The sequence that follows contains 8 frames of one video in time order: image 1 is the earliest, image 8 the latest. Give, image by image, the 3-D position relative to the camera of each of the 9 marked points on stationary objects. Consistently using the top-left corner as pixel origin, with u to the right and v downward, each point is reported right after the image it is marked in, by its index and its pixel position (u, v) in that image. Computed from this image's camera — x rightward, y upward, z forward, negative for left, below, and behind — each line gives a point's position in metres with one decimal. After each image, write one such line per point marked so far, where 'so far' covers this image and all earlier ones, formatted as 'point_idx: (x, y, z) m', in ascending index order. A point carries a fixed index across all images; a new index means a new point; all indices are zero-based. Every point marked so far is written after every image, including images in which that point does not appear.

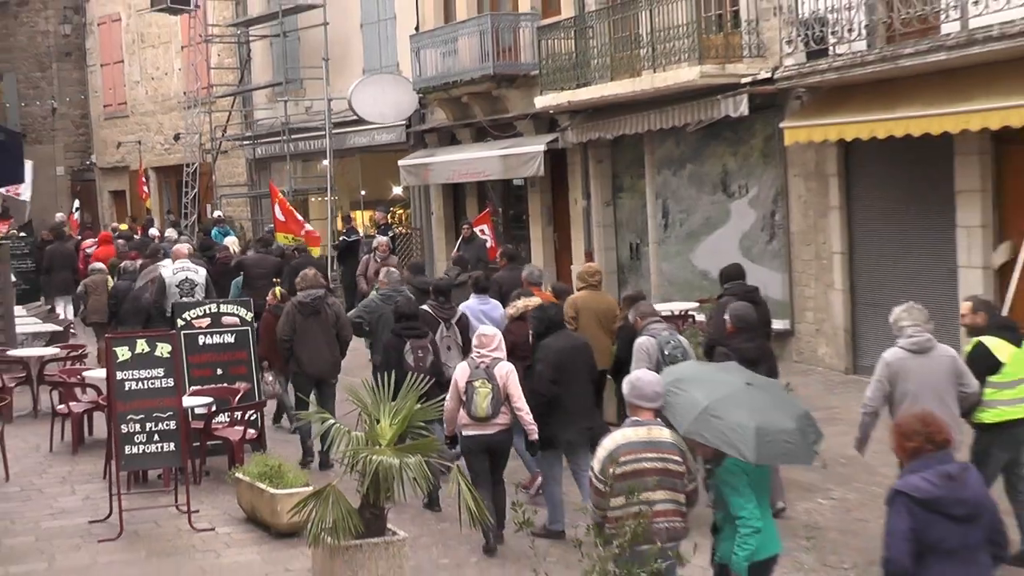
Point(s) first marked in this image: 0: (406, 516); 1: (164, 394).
0: (-0.9, -1.7, +7.5) m
1: (-2.4, -0.7, +6.5) m
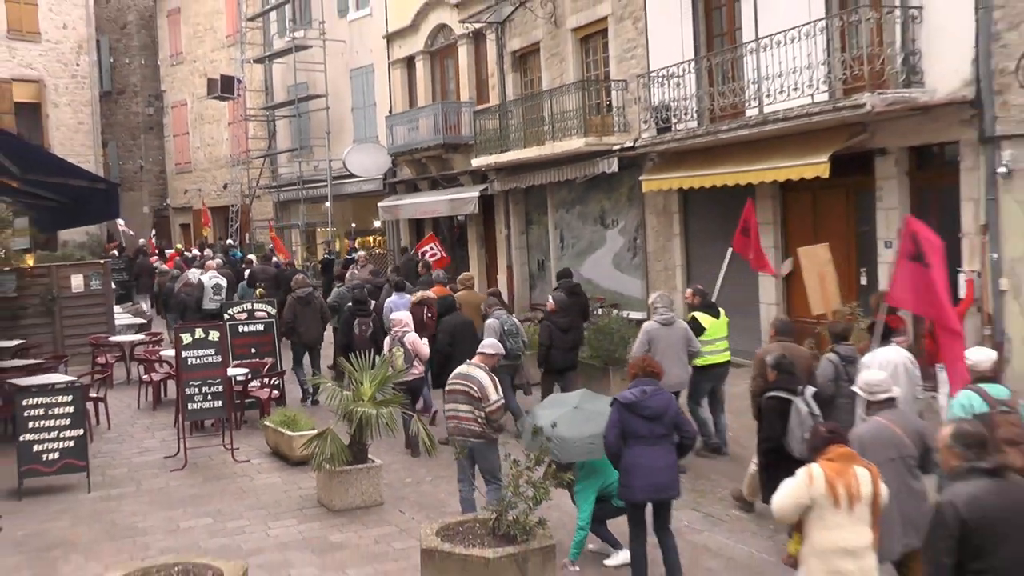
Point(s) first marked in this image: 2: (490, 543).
0: (-1.4, -1.7, +10.2) m
1: (-3.0, -0.8, +9.3) m
2: (+0.1, -1.8, +6.1) m
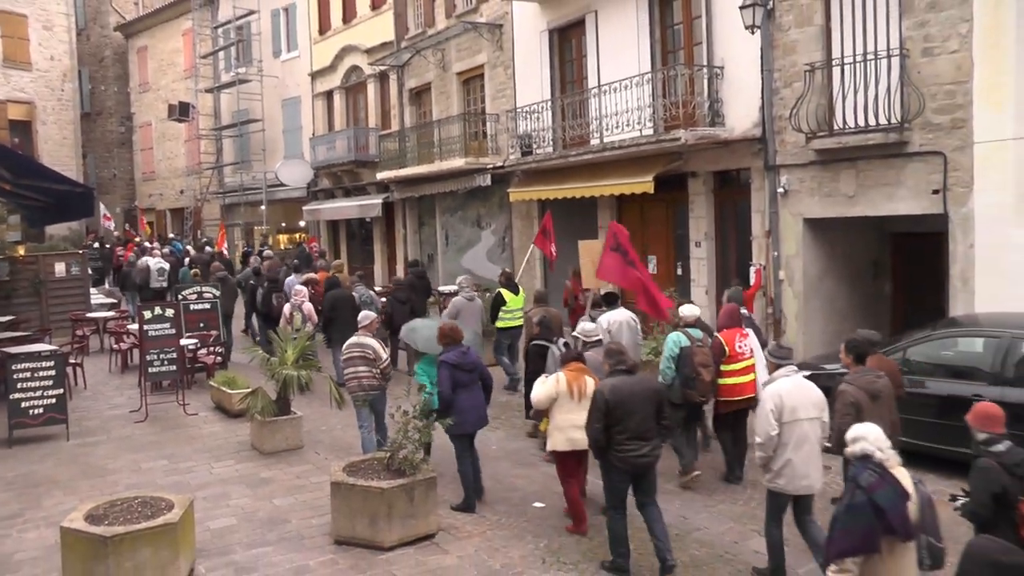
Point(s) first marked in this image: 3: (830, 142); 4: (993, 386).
0: (-2.7, -1.6, +12.5) m
1: (-4.2, -0.6, +11.5) m
2: (-1.1, -1.7, +8.4) m
3: (+4.0, +1.8, +11.8) m
4: (+5.2, -1.0, +9.7) m
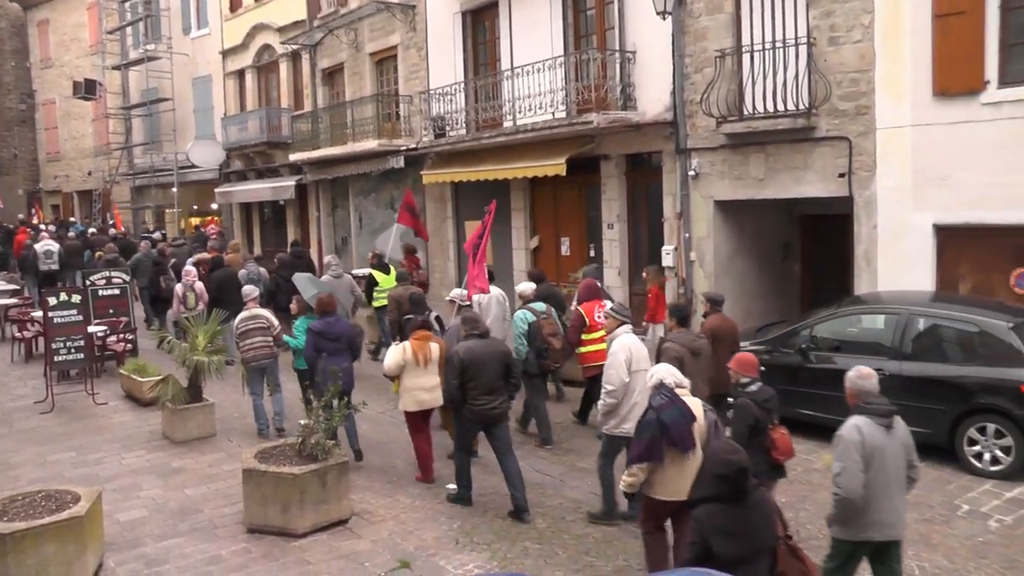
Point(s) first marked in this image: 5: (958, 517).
0: (-3.8, -1.4, +12.3) m
1: (-5.3, -0.4, +11.2) m
2: (-1.9, -1.5, +8.3) m
3: (+2.9, +2.1, +12.1) m
4: (+4.3, -0.8, +10.1) m
5: (+4.3, -2.1, +8.8) m
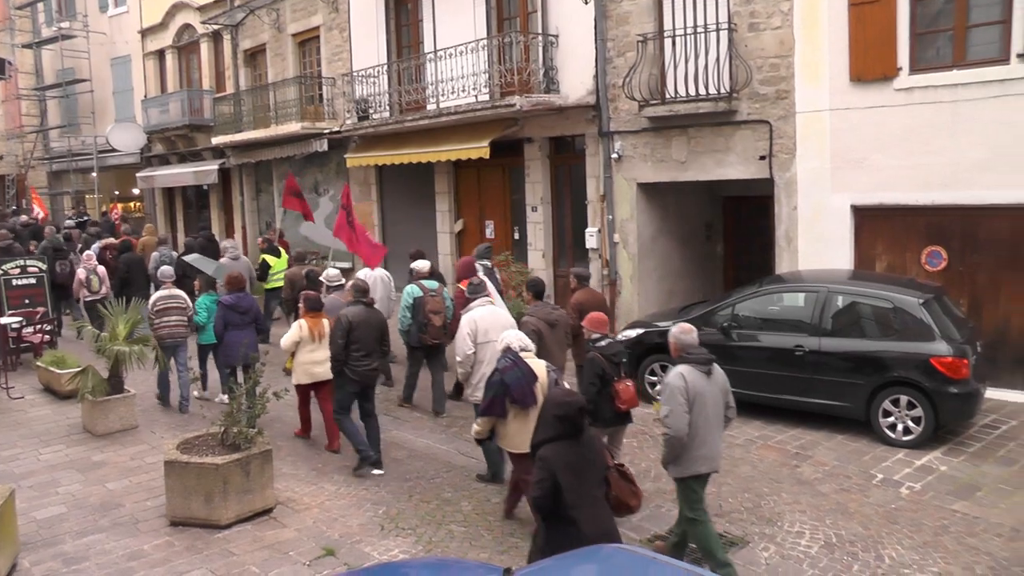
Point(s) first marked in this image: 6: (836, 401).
0: (-4.8, -1.2, +12.1) m
1: (-6.1, -0.3, +10.9) m
2: (-2.6, -1.4, +8.3) m
3: (+1.9, +2.3, +12.2) m
4: (+3.4, -0.5, +10.4) m
5: (+3.6, -1.9, +9.1) m
6: (+3.6, -1.2, +10.3) m
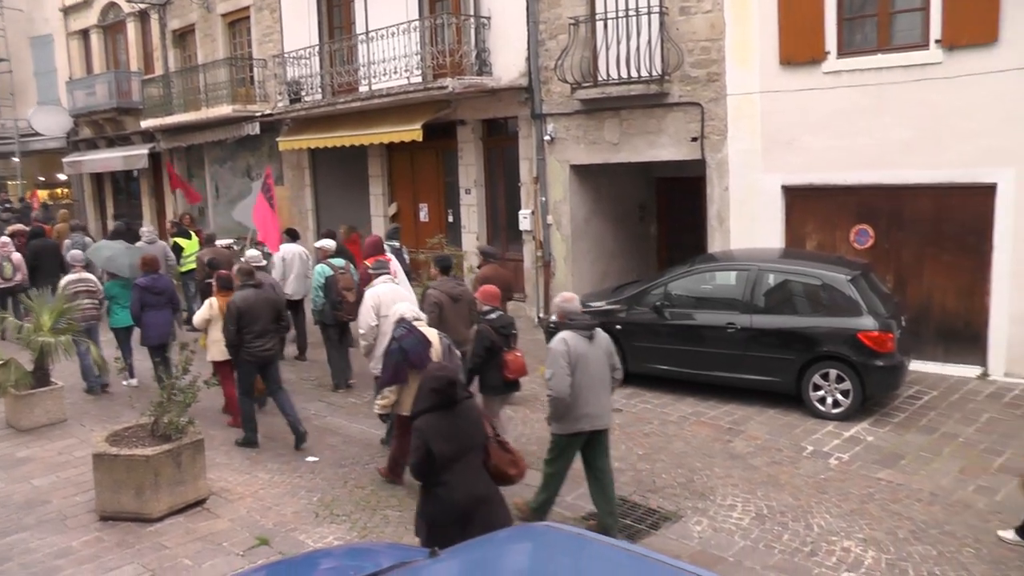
0: (-5.6, -1.1, +11.9) m
1: (-6.9, -0.2, +10.6) m
2: (-3.2, -1.4, +8.2) m
3: (+1.1, +2.6, +12.3) m
4: (+2.7, -0.3, +10.7) m
5: (+3.0, -1.7, +9.4) m
6: (+2.9, -1.0, +10.6) m
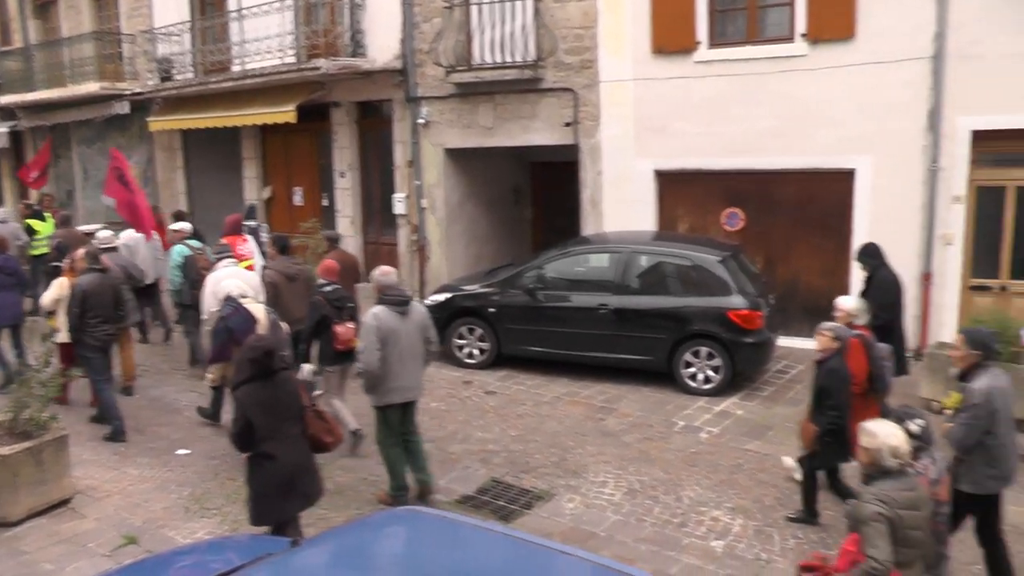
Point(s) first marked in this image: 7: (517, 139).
0: (-7.1, -0.9, +11.5) m
1: (-8.3, -0.1, +10.0) m
2: (-4.4, -1.3, +8.0) m
3: (-0.5, +2.8, +12.2) m
4: (+1.2, -0.1, +10.9) m
5: (+1.6, -1.6, +9.7) m
6: (+1.4, -0.8, +10.9) m
7: (+0.1, +2.0, +12.3) m
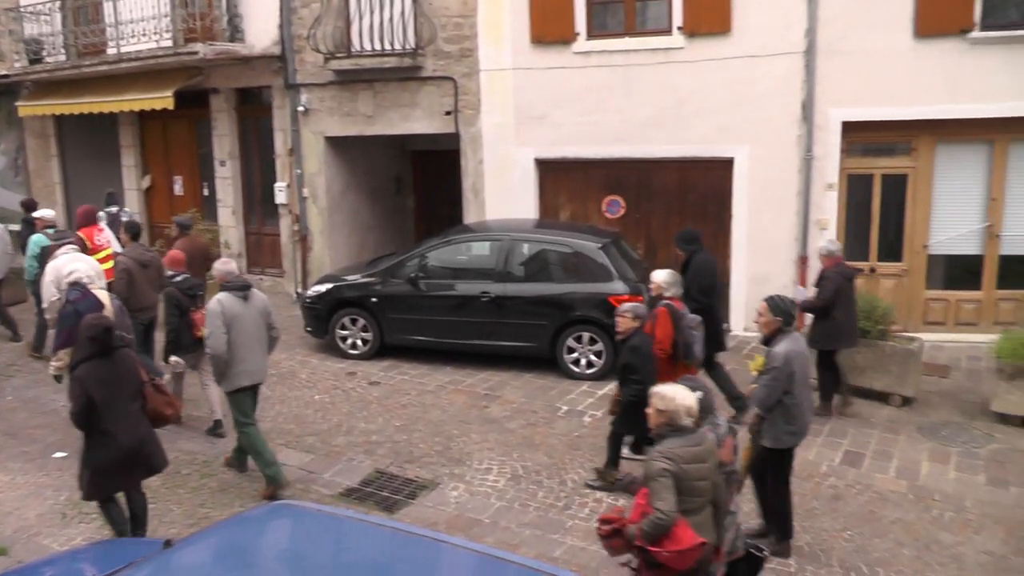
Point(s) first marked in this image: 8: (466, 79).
0: (-8.5, -0.9, +10.9) m
1: (-9.6, -0.1, +9.3) m
2: (-5.5, -1.3, +7.7) m
3: (-2.1, +3.0, +12.1) m
4: (-0.2, 0.0, +11.1) m
5: (+0.3, -1.5, +9.9) m
6: (+0.1, -0.7, +11.1) m
7: (-1.4, +2.2, +12.2) m
8: (-0.5, +2.7, +11.8) m
